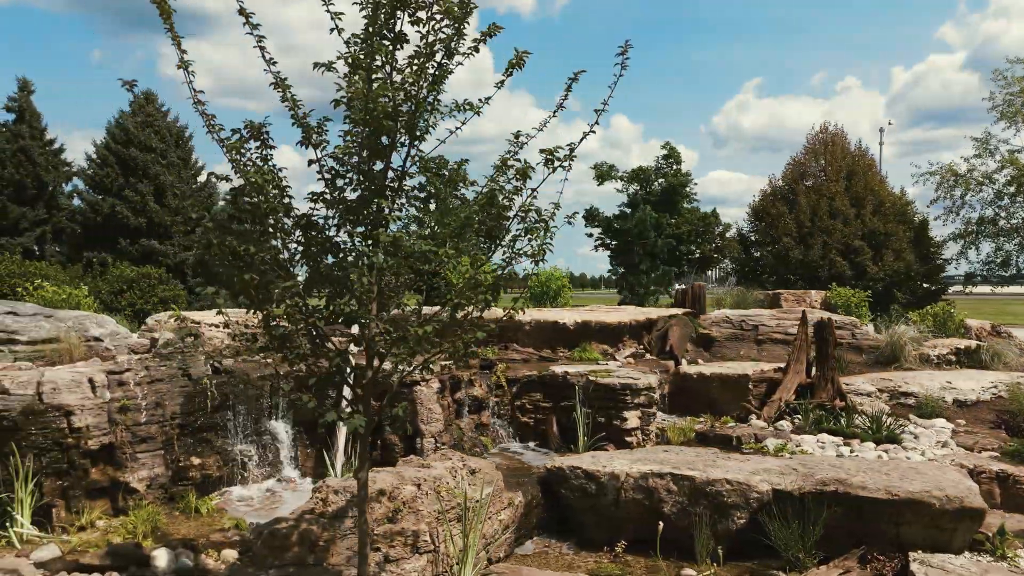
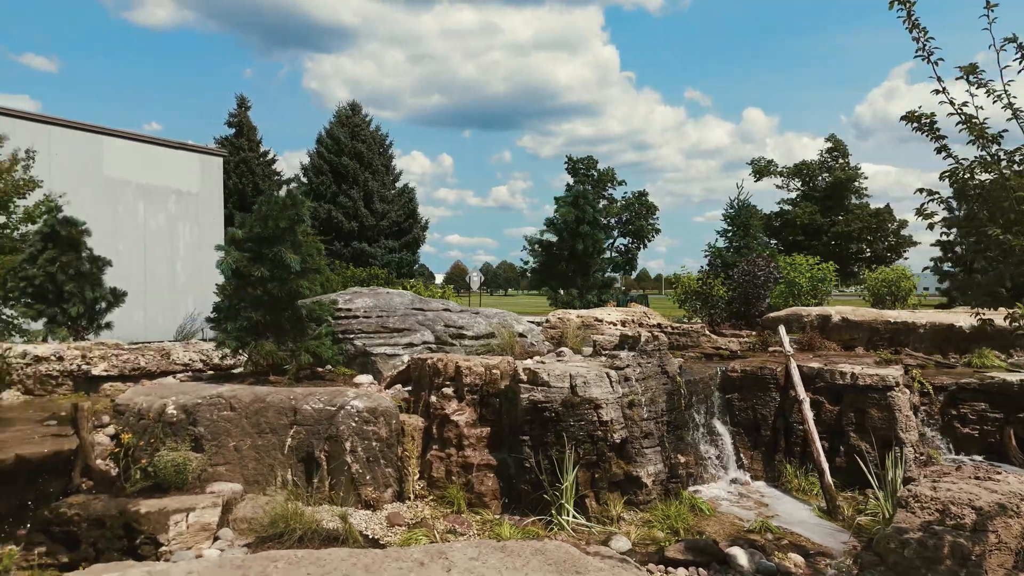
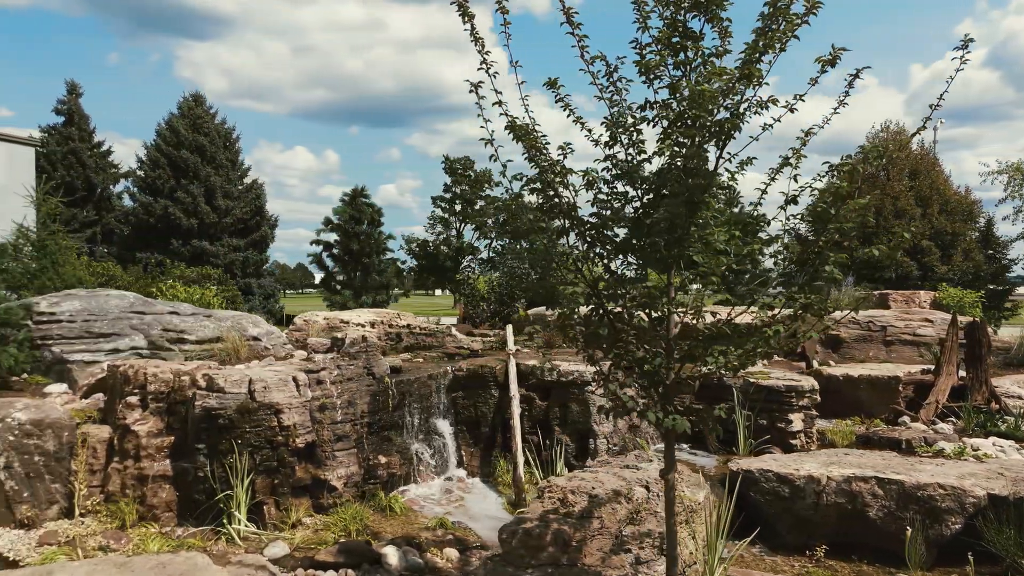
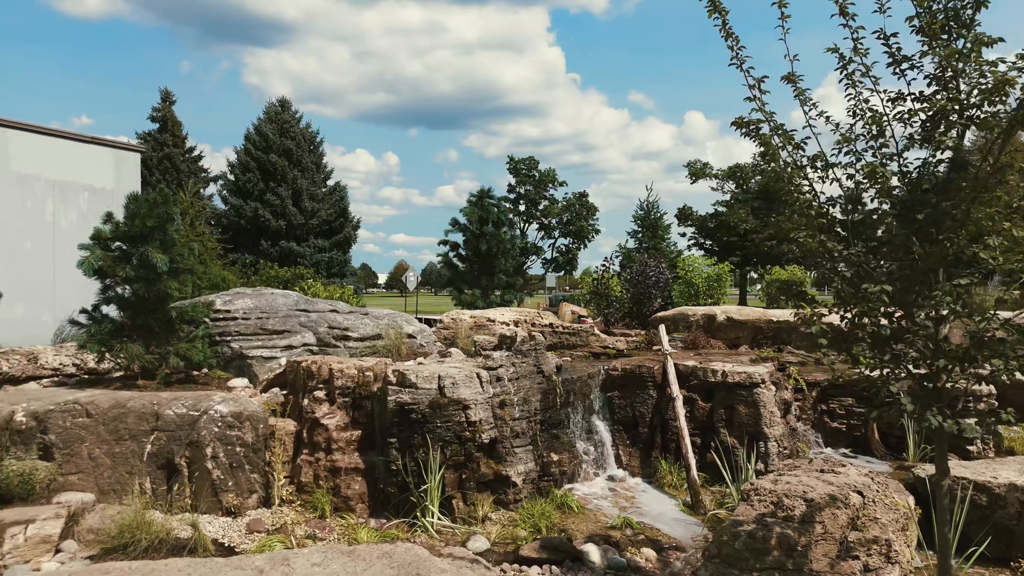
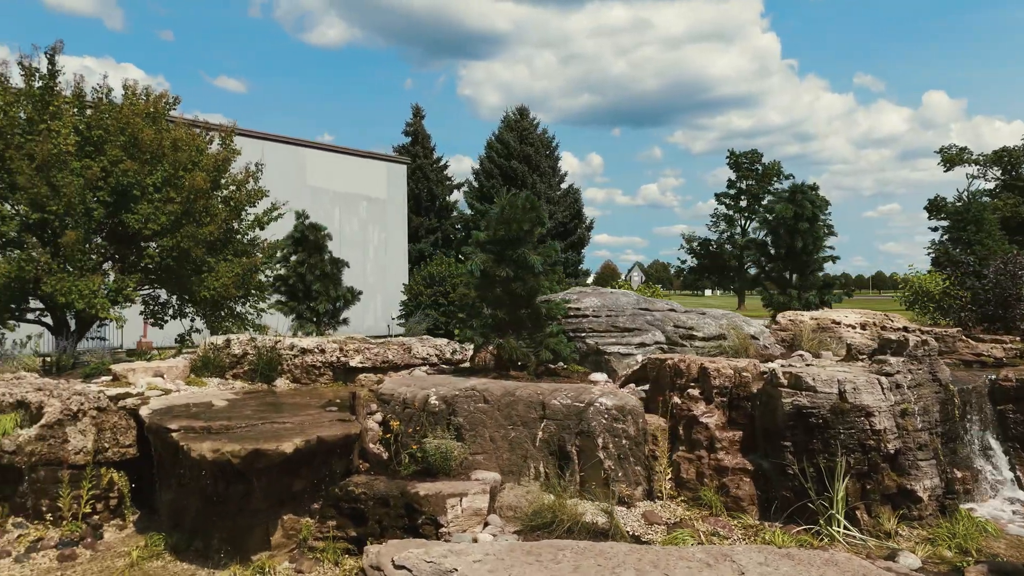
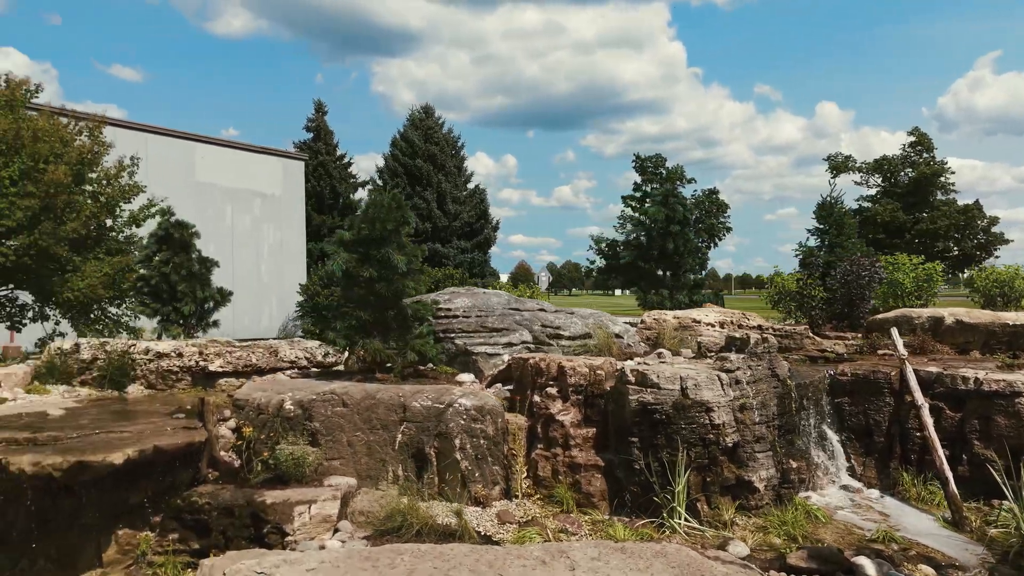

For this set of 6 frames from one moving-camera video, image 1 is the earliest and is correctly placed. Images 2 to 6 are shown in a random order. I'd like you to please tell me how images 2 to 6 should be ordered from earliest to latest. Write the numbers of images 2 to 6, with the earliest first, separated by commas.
3, 4, 2, 6, 5
